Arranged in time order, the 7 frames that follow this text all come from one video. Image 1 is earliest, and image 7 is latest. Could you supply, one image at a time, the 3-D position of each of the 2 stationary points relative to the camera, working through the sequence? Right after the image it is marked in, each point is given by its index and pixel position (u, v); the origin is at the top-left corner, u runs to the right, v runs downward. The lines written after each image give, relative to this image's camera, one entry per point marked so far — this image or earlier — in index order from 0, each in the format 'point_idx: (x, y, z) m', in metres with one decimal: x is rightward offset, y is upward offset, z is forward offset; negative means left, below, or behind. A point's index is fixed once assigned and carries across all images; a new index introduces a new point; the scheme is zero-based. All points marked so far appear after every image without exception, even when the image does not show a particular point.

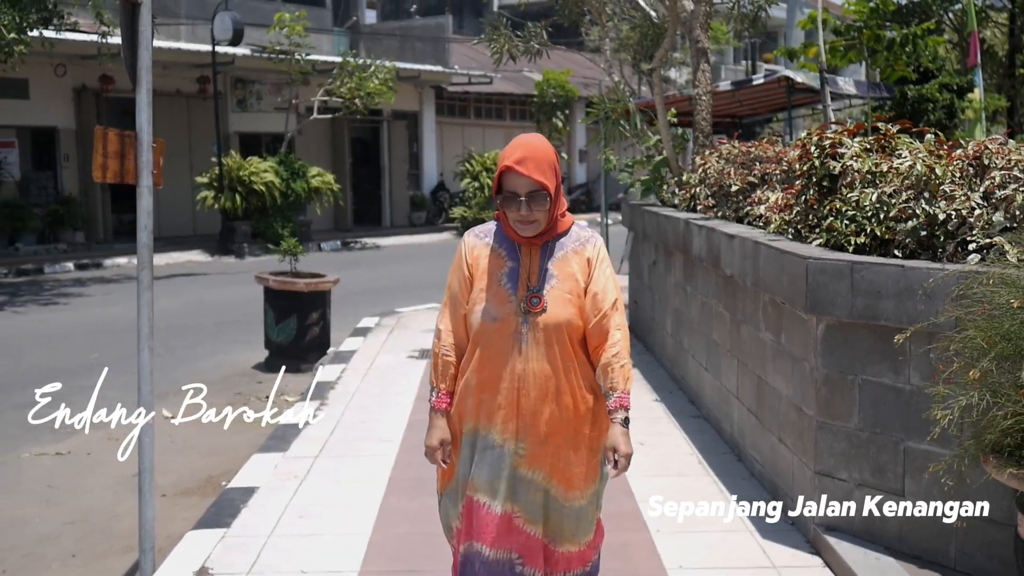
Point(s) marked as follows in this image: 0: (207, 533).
0: (-1.4, -1.1, +4.7) m
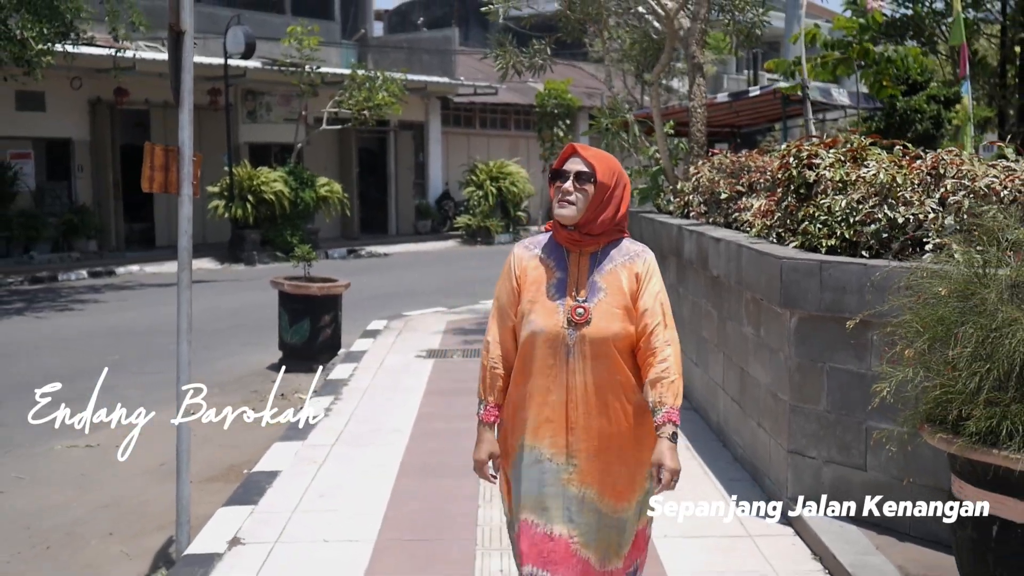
0: (-1.3, -1.1, +5.1) m
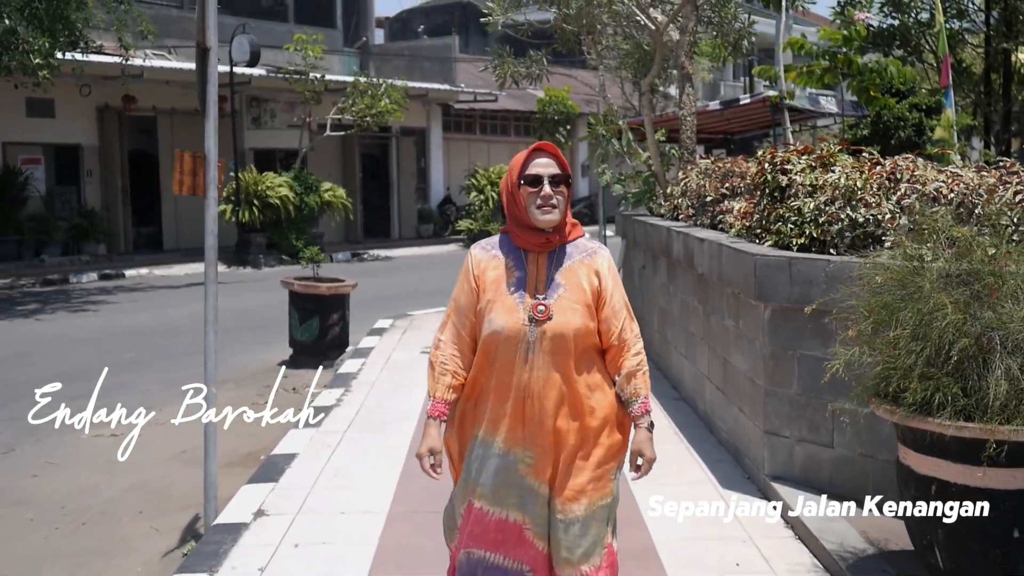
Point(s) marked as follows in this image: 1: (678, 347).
0: (-1.4, -1.1, +5.6) m
1: (+1.2, -0.4, +7.7) m
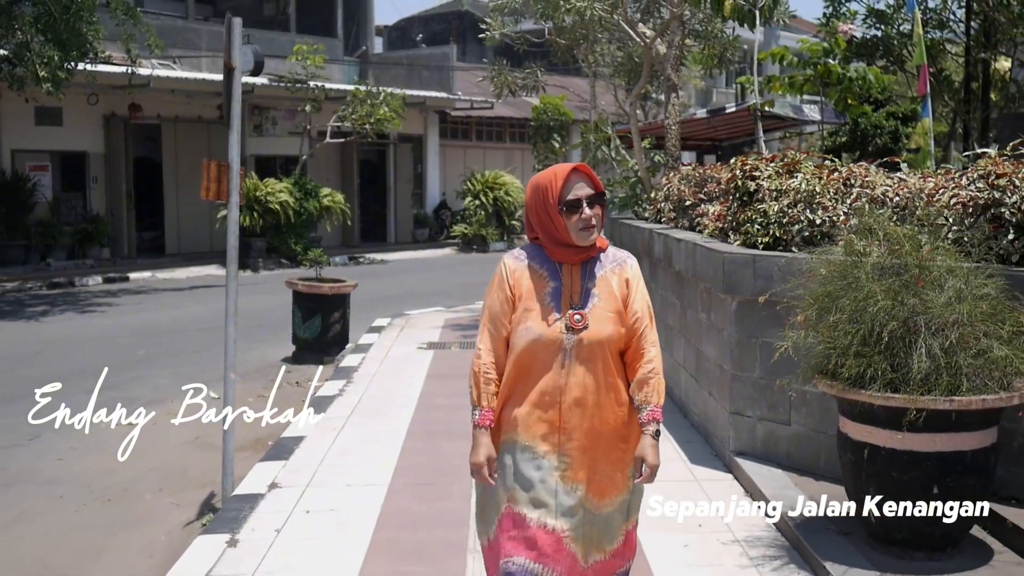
0: (-1.4, -1.0, +6.1) m
1: (+1.1, -0.4, +8.3) m
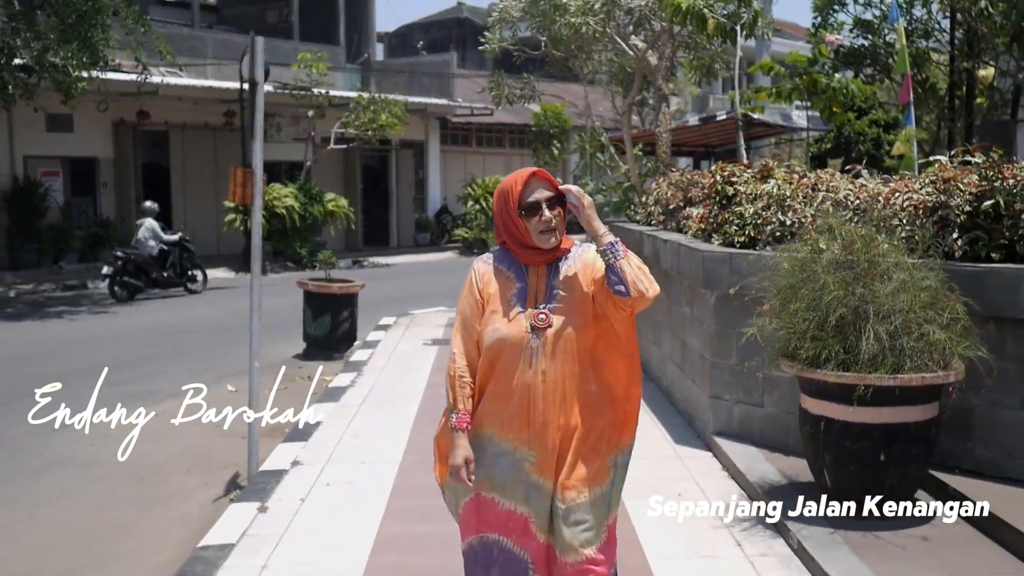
0: (-1.4, -1.0, +6.7) m
1: (+1.1, -0.4, +8.9) m
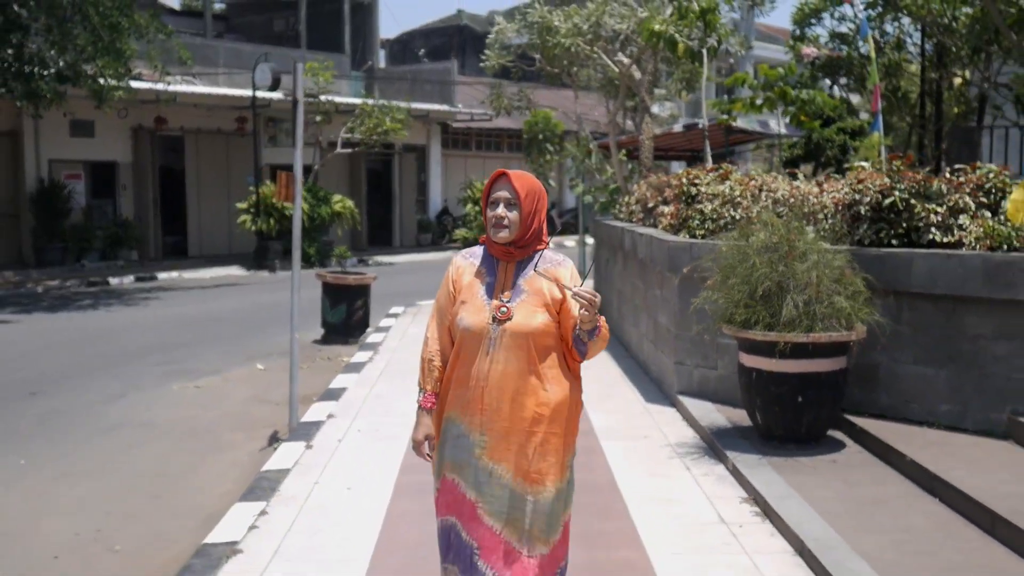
0: (-1.4, -0.9, +8.0) m
1: (+1.1, -0.3, +10.2) m
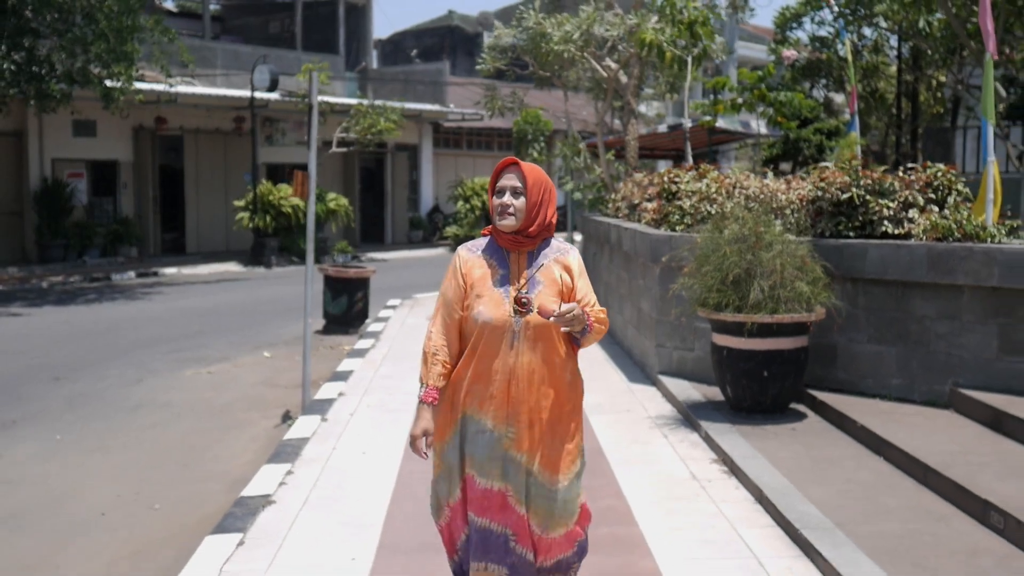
0: (-1.5, -0.8, +8.7) m
1: (+1.1, -0.2, +10.9) m
